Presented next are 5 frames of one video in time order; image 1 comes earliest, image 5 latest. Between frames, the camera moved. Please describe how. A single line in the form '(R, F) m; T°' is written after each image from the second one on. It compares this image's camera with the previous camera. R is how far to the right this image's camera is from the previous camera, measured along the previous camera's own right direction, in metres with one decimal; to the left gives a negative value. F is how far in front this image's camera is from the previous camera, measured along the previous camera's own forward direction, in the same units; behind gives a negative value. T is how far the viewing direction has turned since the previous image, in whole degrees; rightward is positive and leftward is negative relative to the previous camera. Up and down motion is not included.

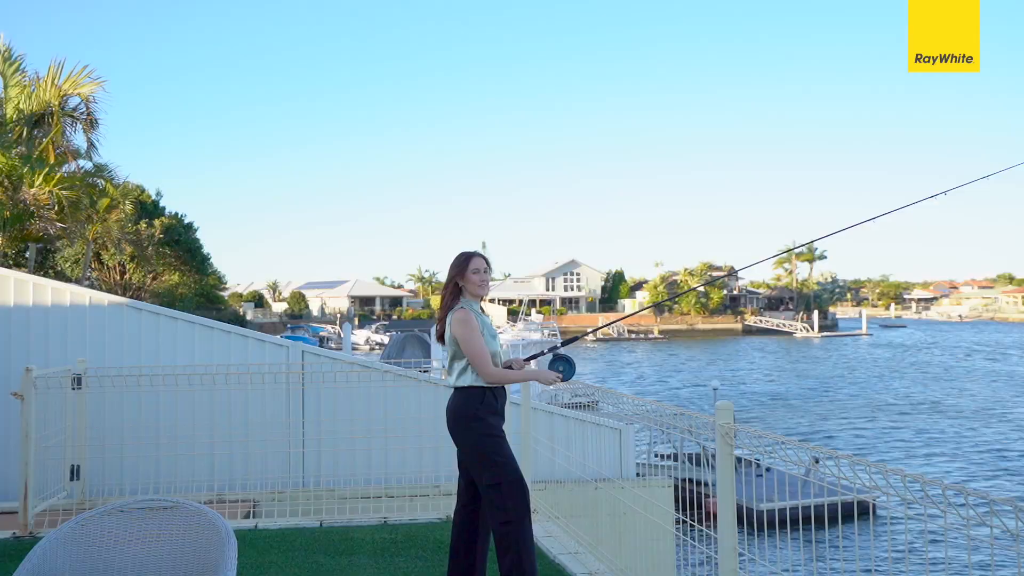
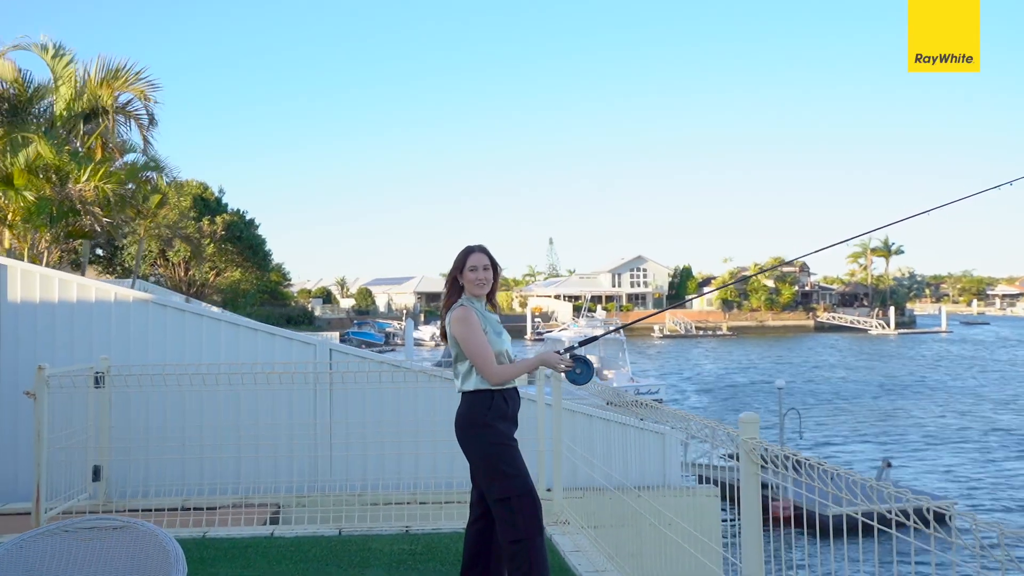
(+0.2, +0.4) m; -4°
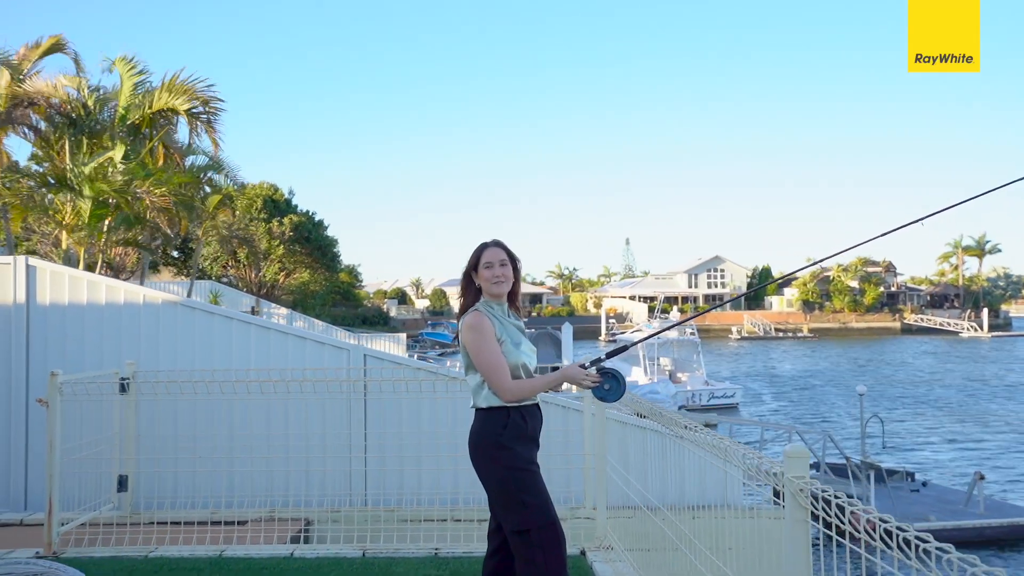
(+0.2, +0.5) m; -5°
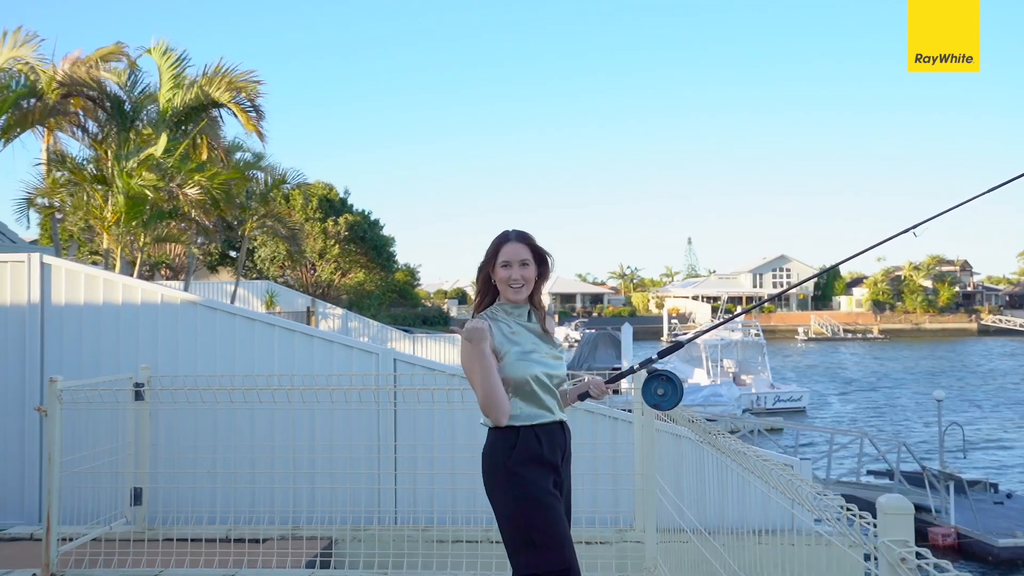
(+0.1, +0.6) m; -4°
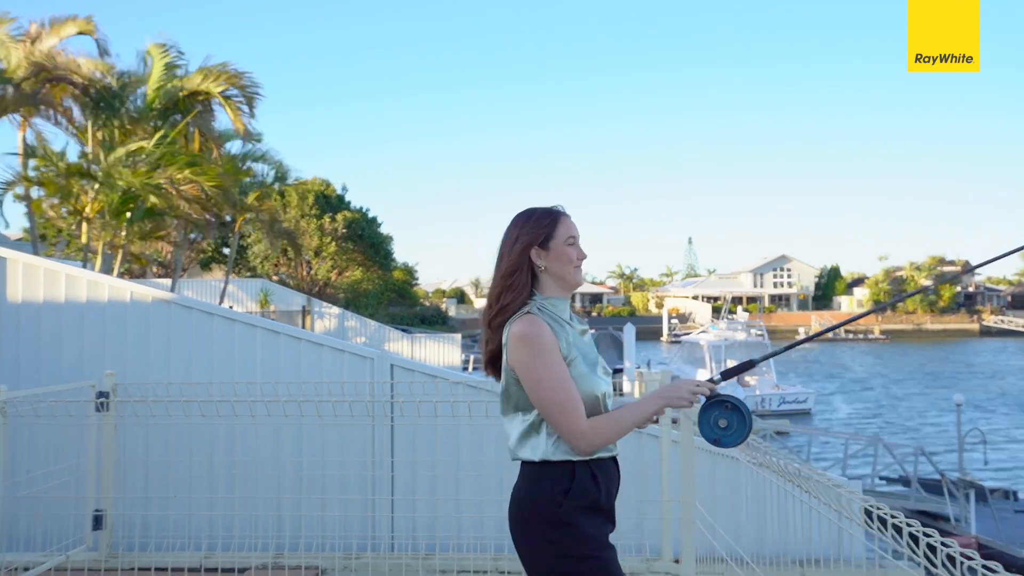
(-0.1, +0.6) m; 0°
